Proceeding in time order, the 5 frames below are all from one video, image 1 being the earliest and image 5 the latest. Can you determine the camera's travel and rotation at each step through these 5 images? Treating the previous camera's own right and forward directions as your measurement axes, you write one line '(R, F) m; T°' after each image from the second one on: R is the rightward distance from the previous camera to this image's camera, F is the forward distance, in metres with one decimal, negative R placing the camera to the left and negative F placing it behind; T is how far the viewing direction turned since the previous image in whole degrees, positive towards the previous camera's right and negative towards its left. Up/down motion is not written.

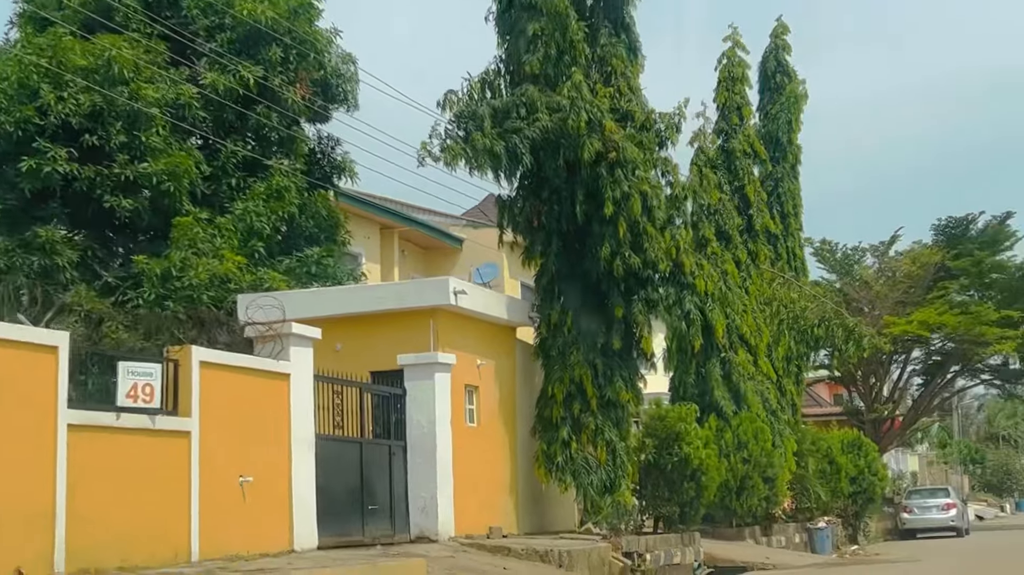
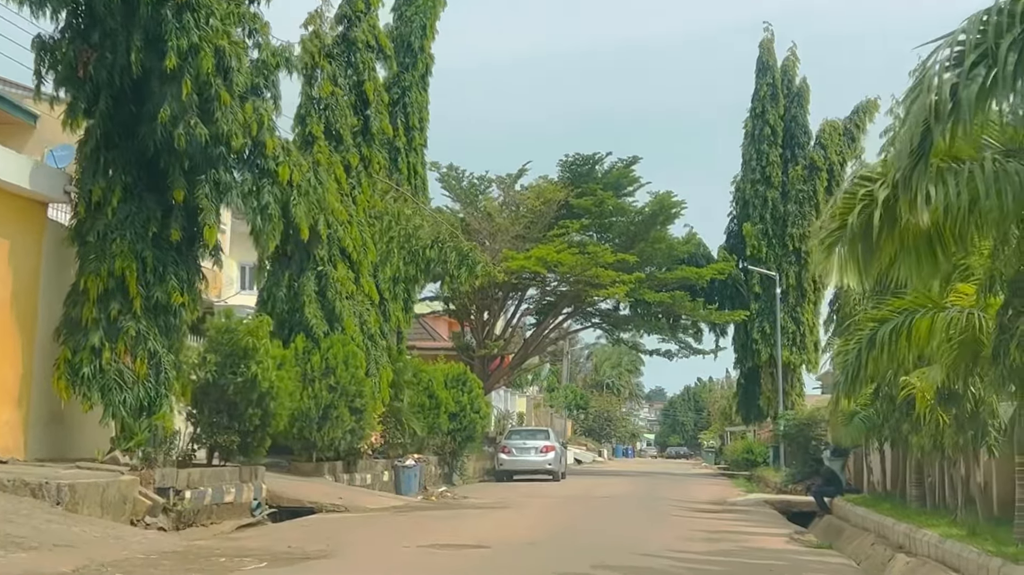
(+1.1, +2.9) m; +16°
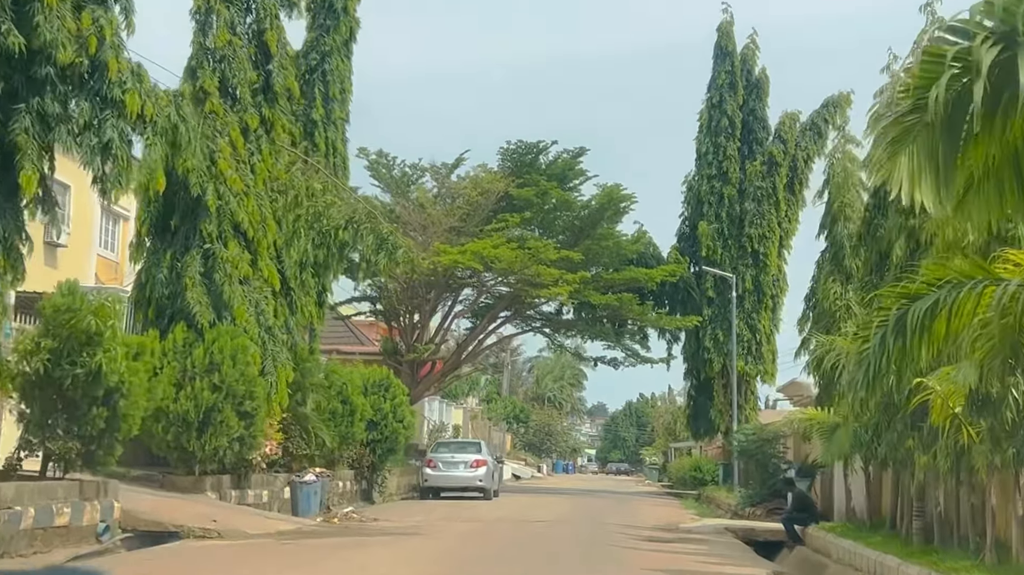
(+0.3, +3.2) m; +3°
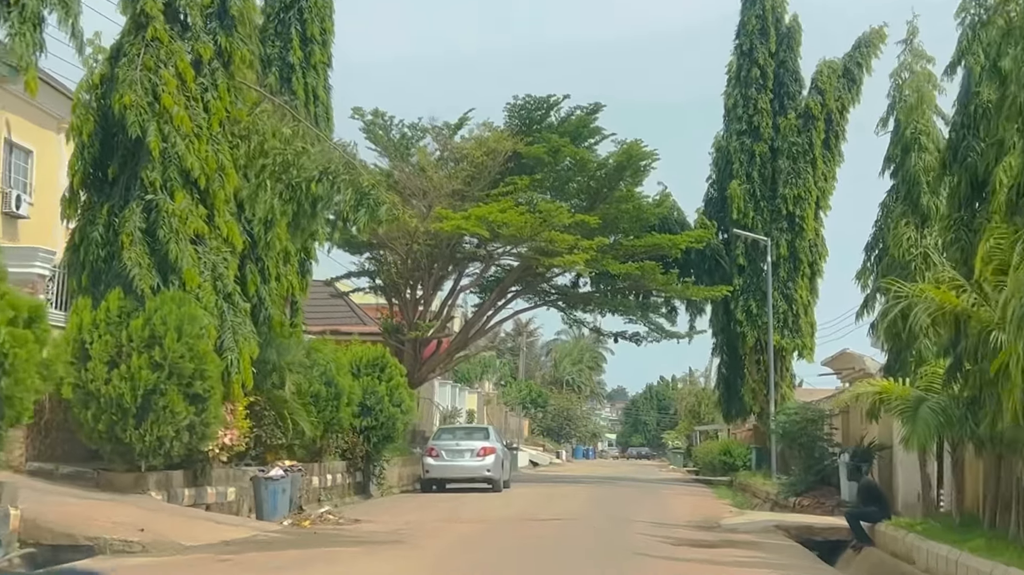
(+0.2, +3.1) m; -1°
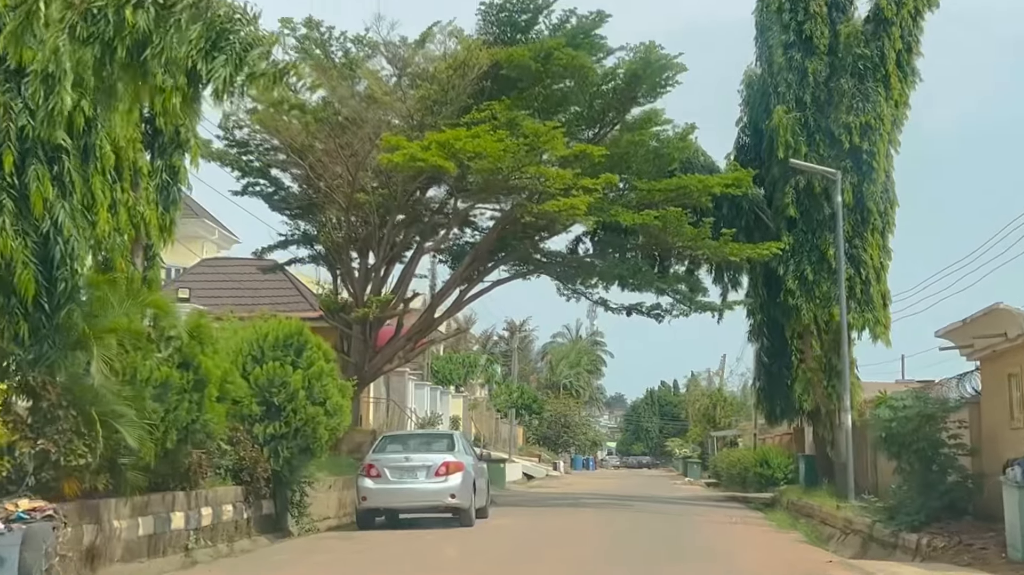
(+0.3, +7.7) m; 0°
